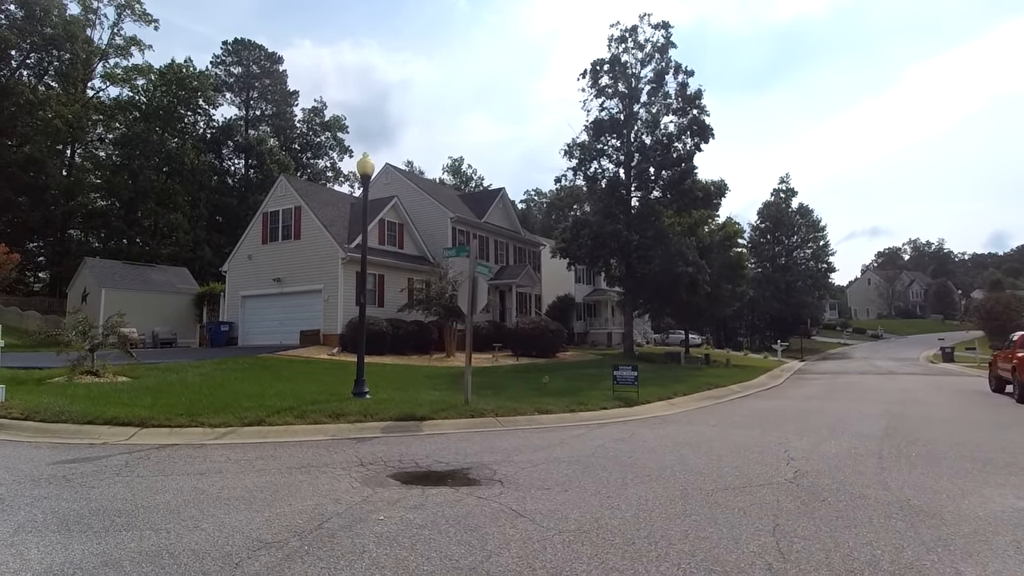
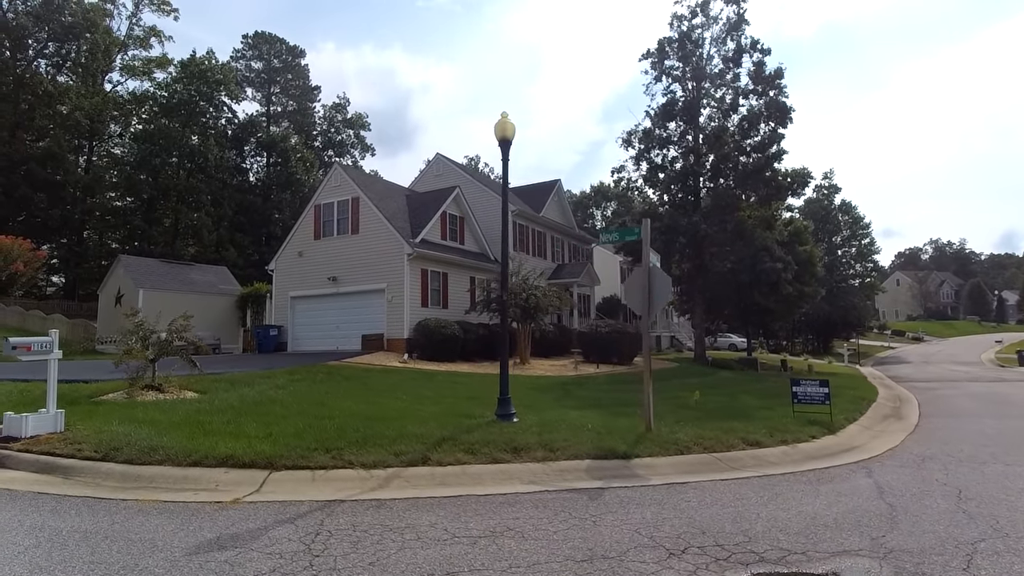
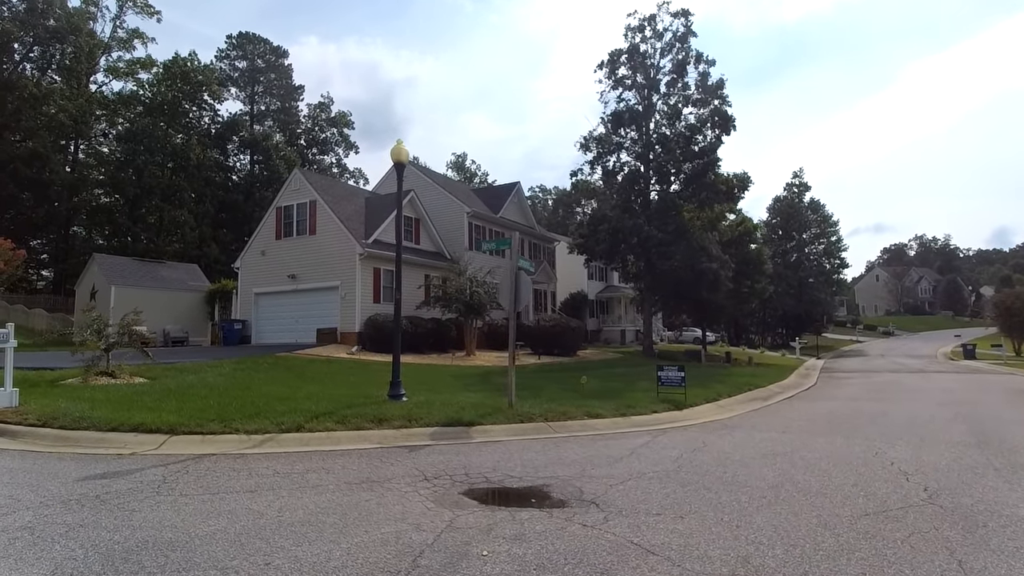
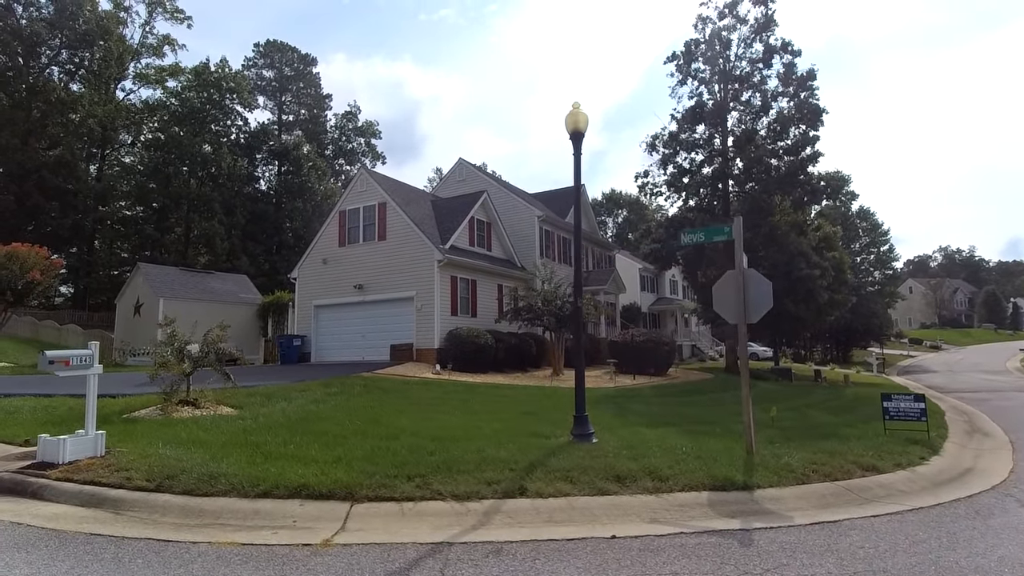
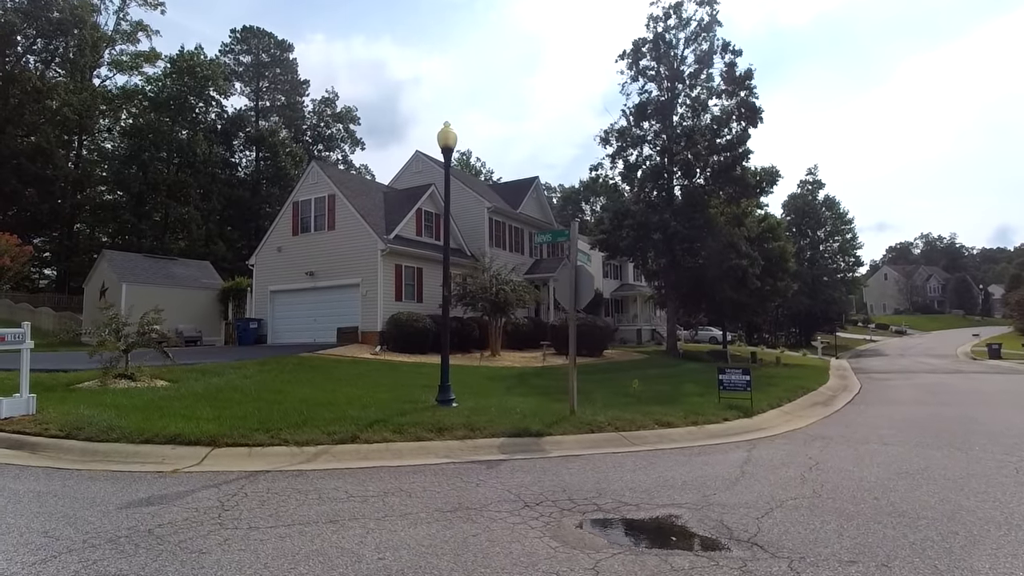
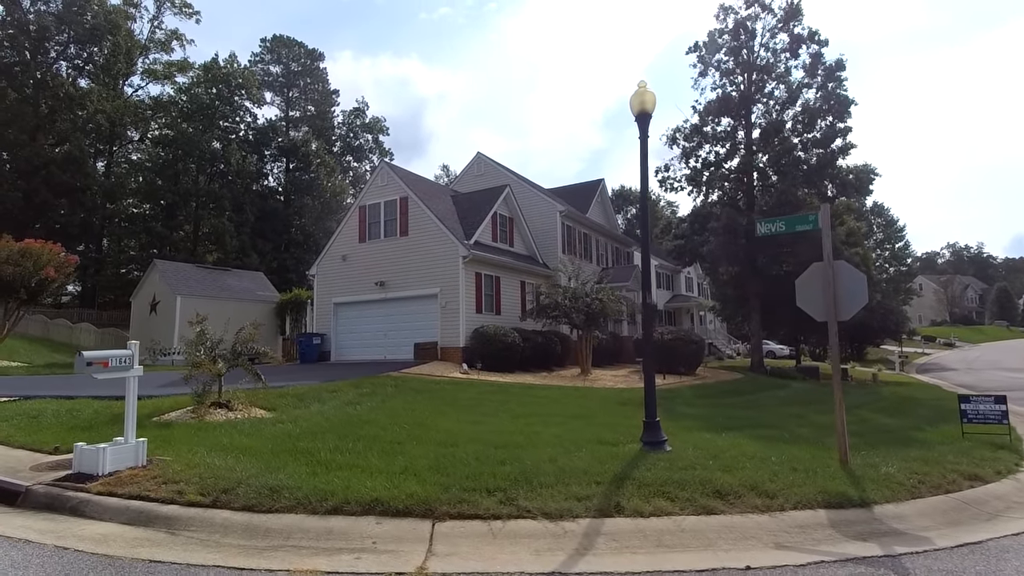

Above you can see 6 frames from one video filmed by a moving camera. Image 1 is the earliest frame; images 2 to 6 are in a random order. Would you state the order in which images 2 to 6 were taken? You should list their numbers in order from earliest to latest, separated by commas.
3, 5, 2, 4, 6
